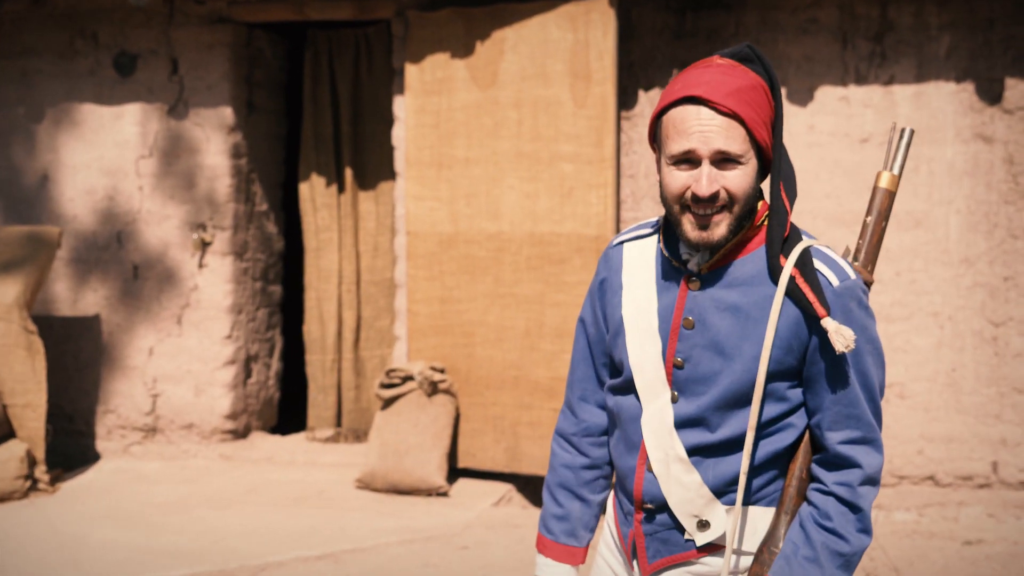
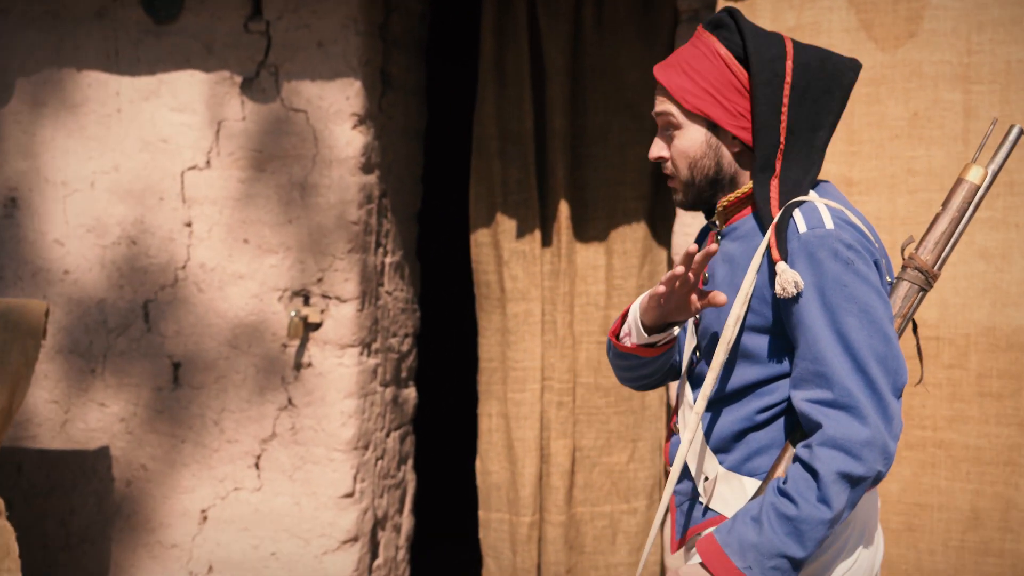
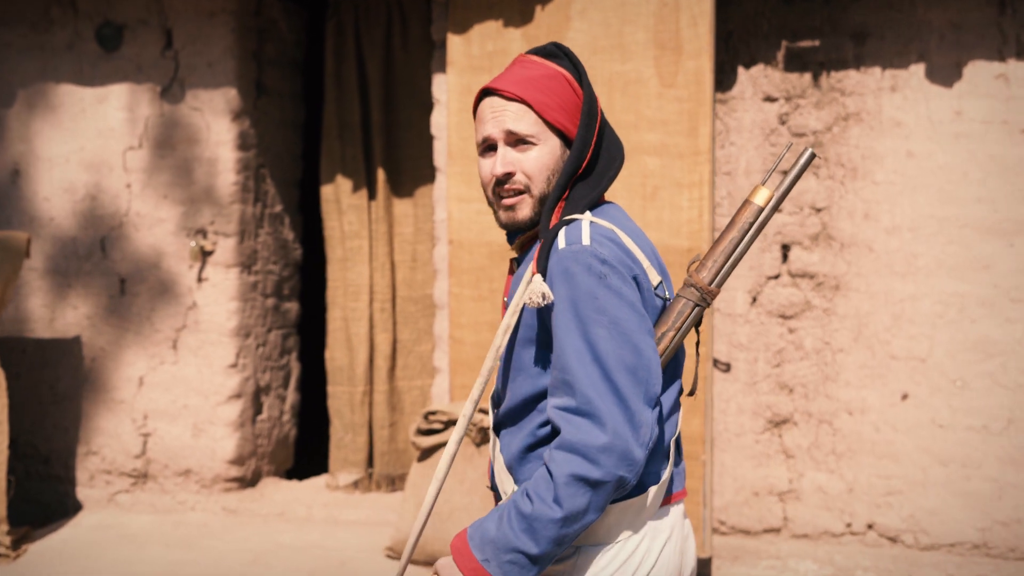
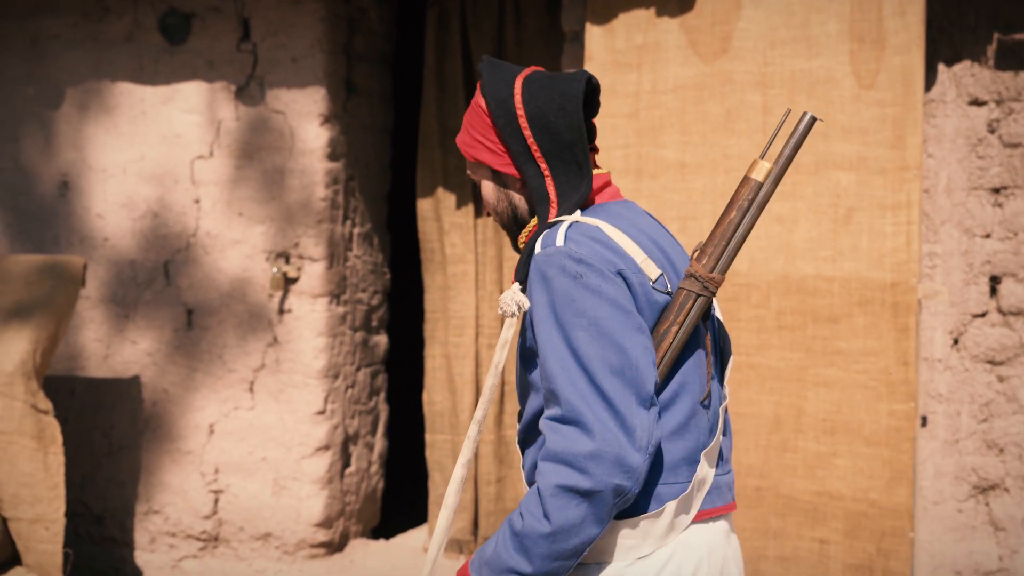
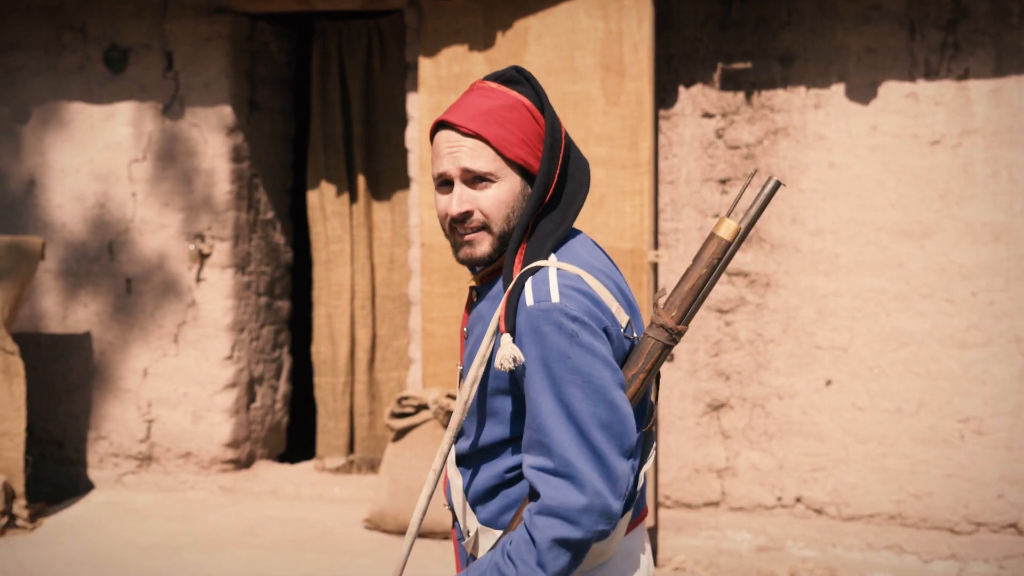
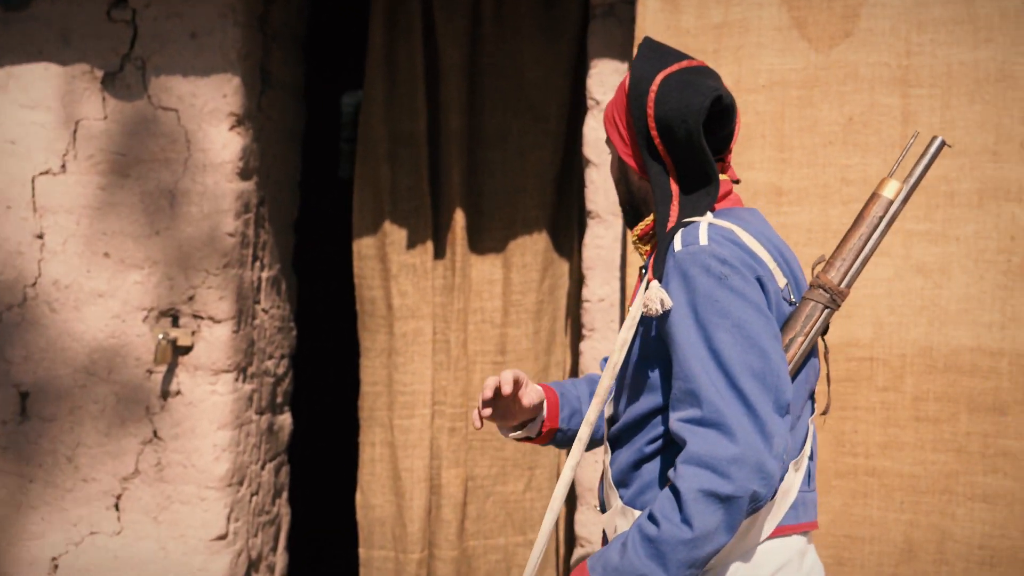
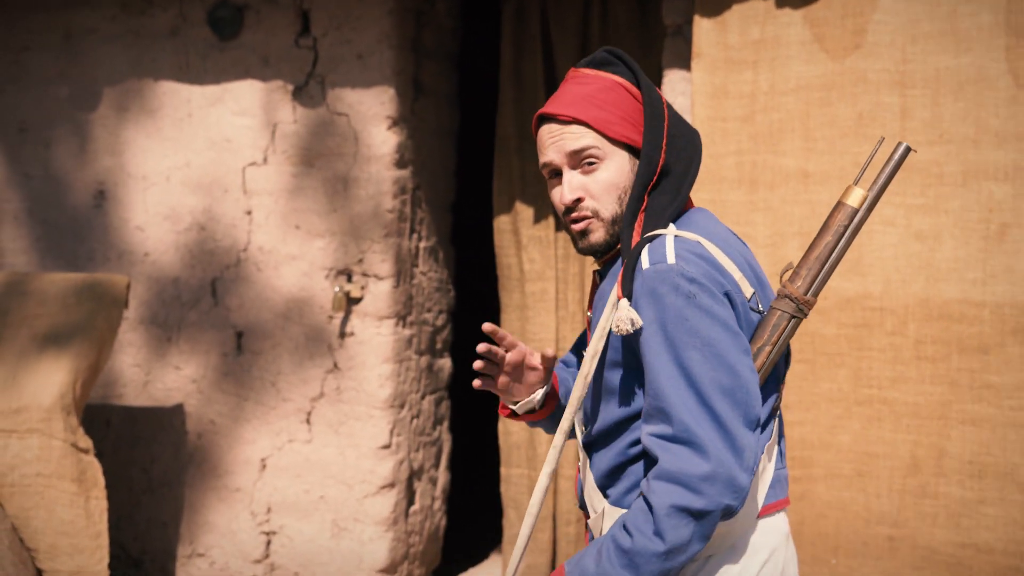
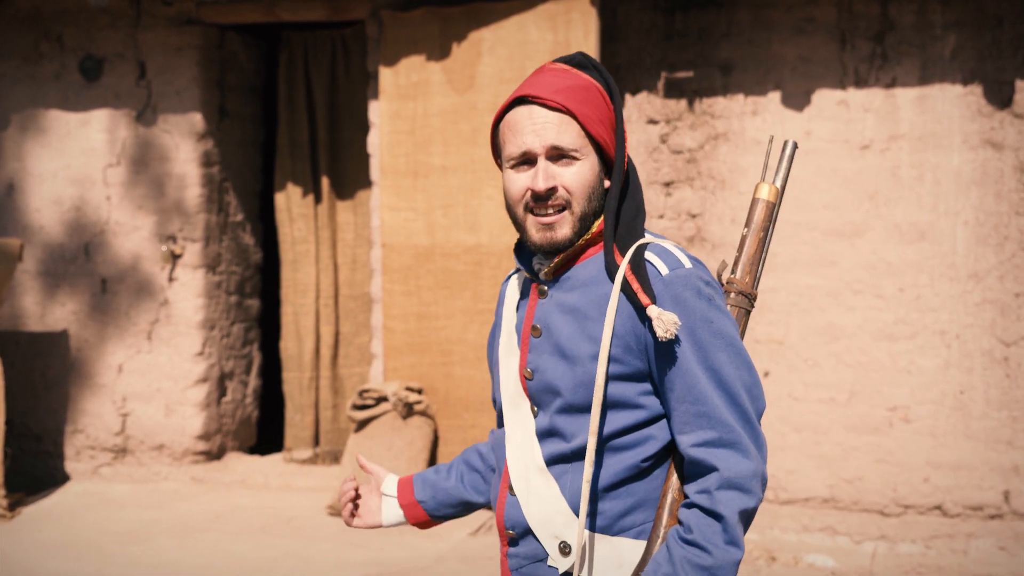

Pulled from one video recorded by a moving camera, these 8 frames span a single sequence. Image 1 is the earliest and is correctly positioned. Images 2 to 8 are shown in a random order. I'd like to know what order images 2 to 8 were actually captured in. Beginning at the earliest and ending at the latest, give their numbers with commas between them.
8, 5, 3, 4, 7, 2, 6
